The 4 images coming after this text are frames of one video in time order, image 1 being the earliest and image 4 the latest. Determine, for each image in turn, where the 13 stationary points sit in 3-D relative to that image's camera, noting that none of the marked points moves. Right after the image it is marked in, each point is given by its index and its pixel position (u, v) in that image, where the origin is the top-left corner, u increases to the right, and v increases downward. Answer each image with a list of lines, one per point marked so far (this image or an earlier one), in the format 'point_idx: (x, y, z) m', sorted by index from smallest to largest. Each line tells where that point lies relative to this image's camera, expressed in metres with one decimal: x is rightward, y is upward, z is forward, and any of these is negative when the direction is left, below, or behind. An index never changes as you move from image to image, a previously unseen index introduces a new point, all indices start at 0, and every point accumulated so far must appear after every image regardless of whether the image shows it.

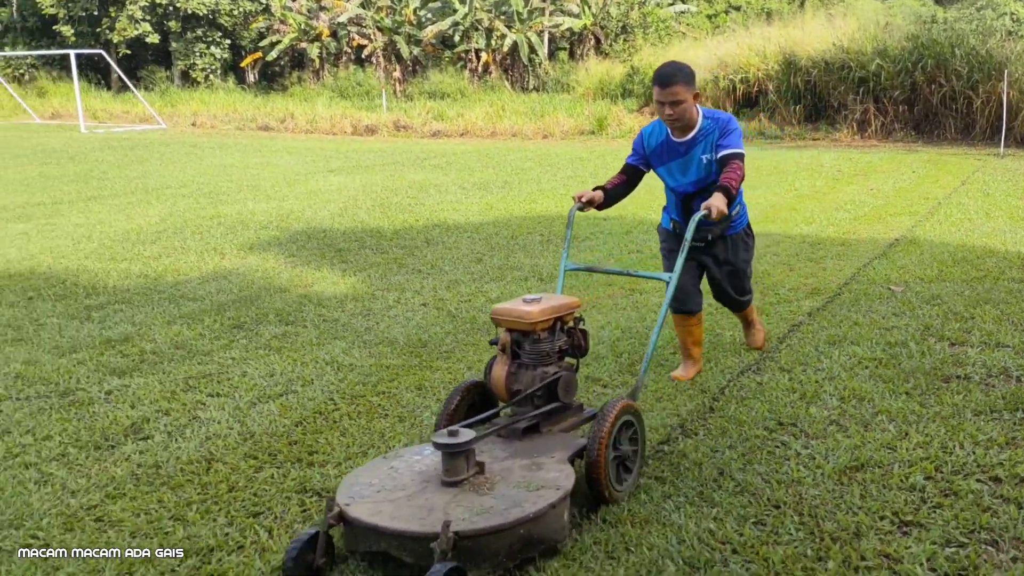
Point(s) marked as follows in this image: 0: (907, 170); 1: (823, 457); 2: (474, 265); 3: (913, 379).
0: (+4.8, +1.5, +10.5) m
1: (+1.0, -0.6, +2.8) m
2: (-0.3, +0.2, +5.6) m
3: (+1.6, -0.4, +3.3) m
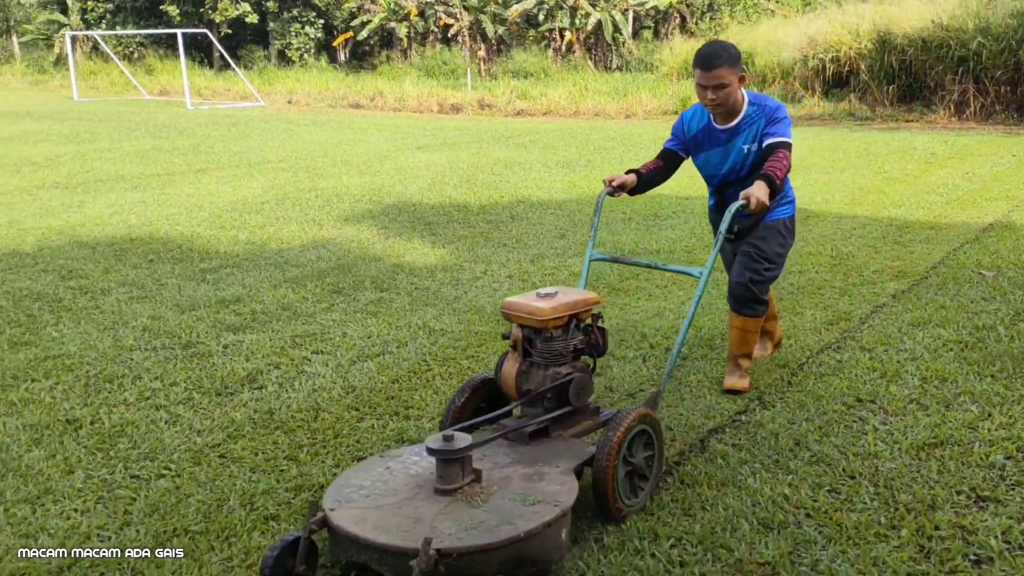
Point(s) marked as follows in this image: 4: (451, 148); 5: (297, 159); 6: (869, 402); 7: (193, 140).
0: (+5.9, +1.6, +10.1) m
1: (+1.3, -0.5, +2.9) m
2: (+0.3, +0.3, +5.7) m
3: (+1.9, -0.3, +3.3) m
4: (-0.9, +1.9, +11.9) m
5: (-2.6, +1.6, +10.5) m
6: (+1.3, -0.4, +3.1) m
7: (-4.5, +2.1, +12.0) m
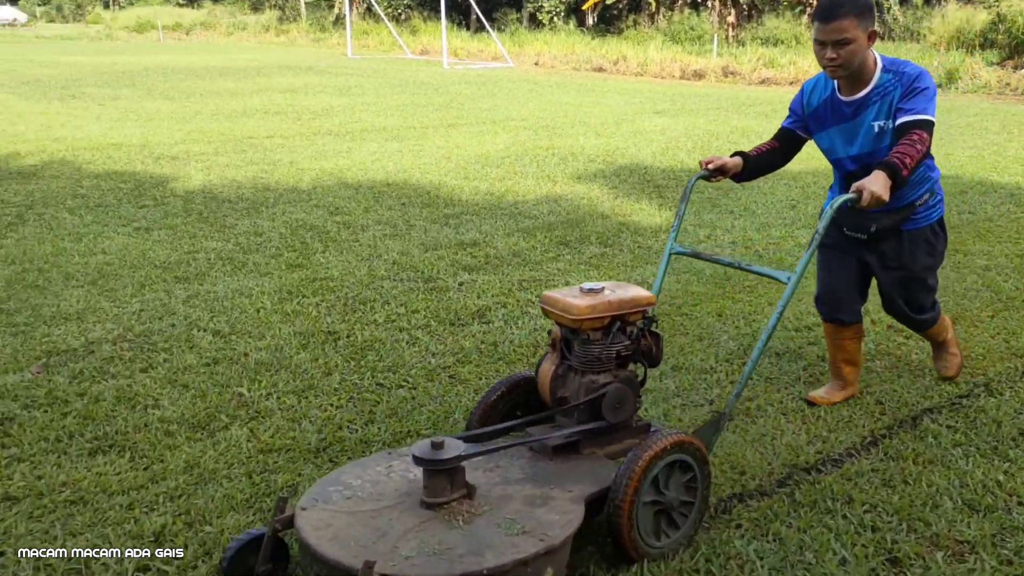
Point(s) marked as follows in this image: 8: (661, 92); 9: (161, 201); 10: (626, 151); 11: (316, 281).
0: (+8.4, +1.4, +8.4) m
1: (+2.0, -0.5, +2.7) m
2: (+1.8, +0.5, +5.7) m
3: (+2.7, -0.3, +3.0) m
4: (+2.4, +2.4, +11.8) m
5: (+0.3, +2.2, +11.0) m
6: (+2.1, -0.4, +3.0) m
7: (-1.0, +2.9, +12.9) m
8: (+2.7, +3.6, +15.7) m
9: (-2.7, +0.7, +6.7) m
10: (+1.1, +1.3, +8.3) m
11: (-1.2, 0.0, +5.0) m
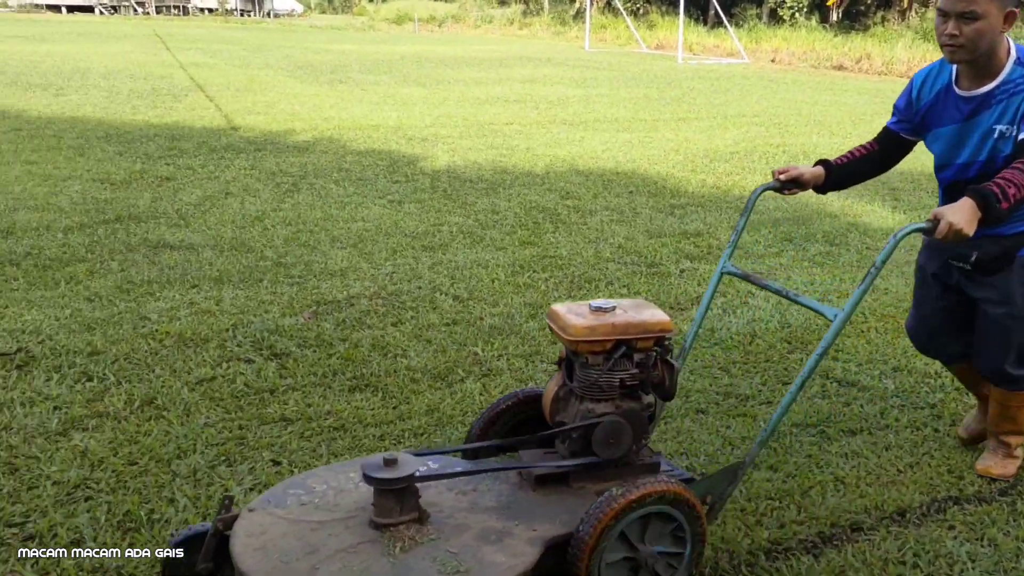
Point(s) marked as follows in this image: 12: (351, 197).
0: (+10.4, +0.7, +6.4) m
1: (+2.7, -0.6, +2.5) m
2: (+3.3, +0.4, +5.4) m
3: (+3.4, -0.5, +2.5) m
4: (+5.5, +2.2, +11.2) m
5: (+3.3, +2.2, +10.8) m
6: (+2.8, -0.5, +2.7) m
7: (+2.5, +3.0, +12.9) m
8: (+6.8, +3.4, +14.8) m
9: (-0.9, +1.0, +7.4) m
10: (+3.3, +1.3, +8.1) m
11: (+0.2, +0.2, +5.4) m
12: (-1.3, +0.7, +6.9) m
